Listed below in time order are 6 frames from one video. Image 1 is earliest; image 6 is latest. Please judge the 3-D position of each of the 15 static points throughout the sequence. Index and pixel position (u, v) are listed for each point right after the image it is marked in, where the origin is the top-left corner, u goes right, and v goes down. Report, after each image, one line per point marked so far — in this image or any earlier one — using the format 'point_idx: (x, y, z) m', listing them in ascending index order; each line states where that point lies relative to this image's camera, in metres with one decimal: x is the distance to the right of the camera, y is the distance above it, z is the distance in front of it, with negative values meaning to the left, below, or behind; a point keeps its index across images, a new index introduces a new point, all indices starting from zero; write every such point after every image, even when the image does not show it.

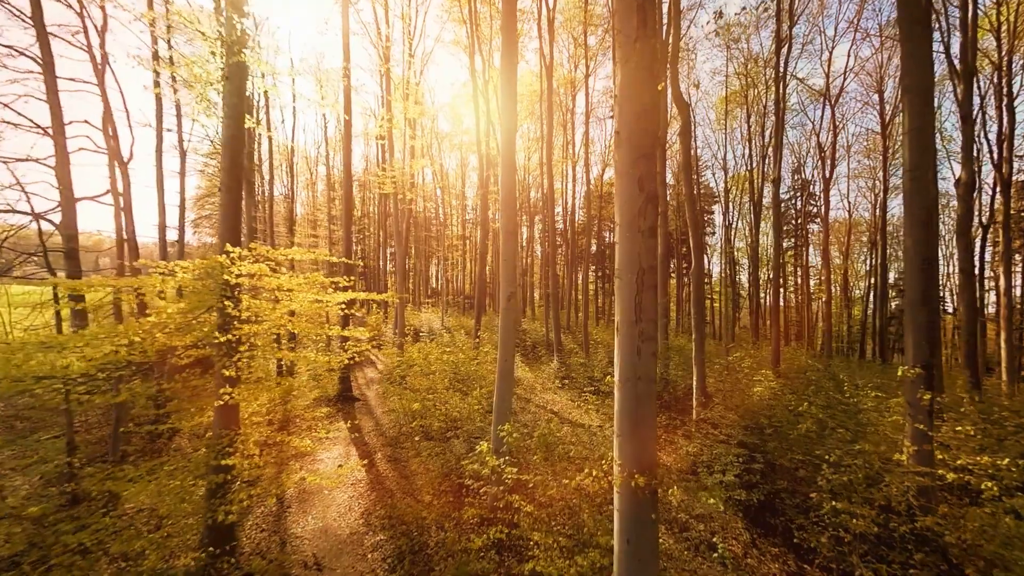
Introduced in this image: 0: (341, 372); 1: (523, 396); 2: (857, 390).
0: (-4.3, -2.1, +10.7) m
1: (+0.3, -2.9, +11.6) m
2: (+8.2, -2.5, +10.3) m
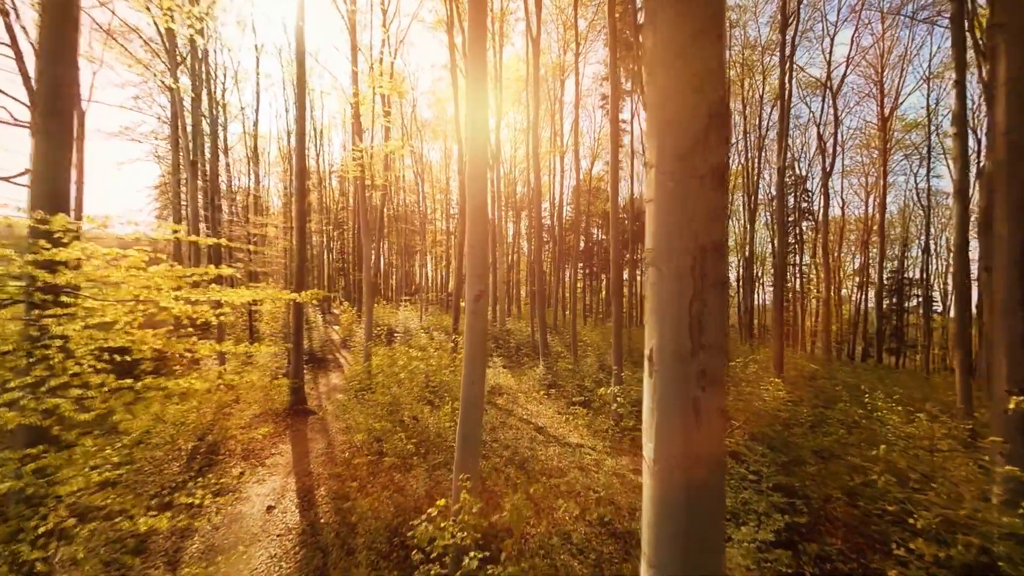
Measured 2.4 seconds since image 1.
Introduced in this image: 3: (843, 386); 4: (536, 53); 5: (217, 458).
0: (-4.7, -2.0, +9.2) m
1: (-0.2, -2.8, +10.2) m
2: (+7.8, -2.4, +9.2) m
3: (+8.6, -2.5, +11.3) m
4: (+1.0, +10.0, +18.5) m
5: (-4.7, -2.7, +6.8) m
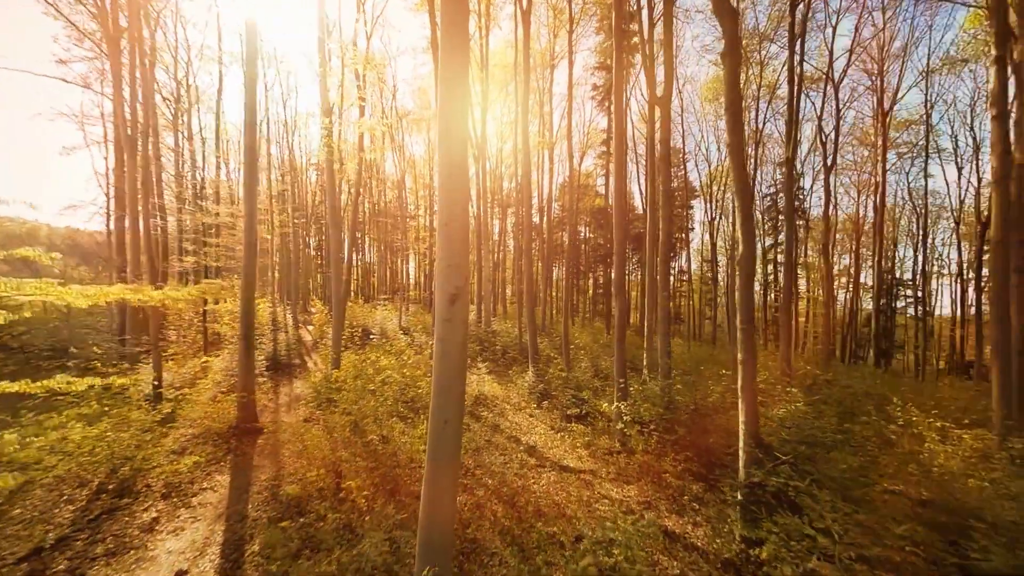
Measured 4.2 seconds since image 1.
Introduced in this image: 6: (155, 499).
0: (-4.9, -2.0, +7.8) m
1: (-0.5, -2.8, +9.0) m
2: (+7.5, -2.4, +8.3) m
3: (+8.3, -2.5, +10.3) m
4: (+0.5, +10.0, +17.3) m
5: (-4.8, -2.6, +5.4) m
6: (-4.6, -2.7, +5.5) m
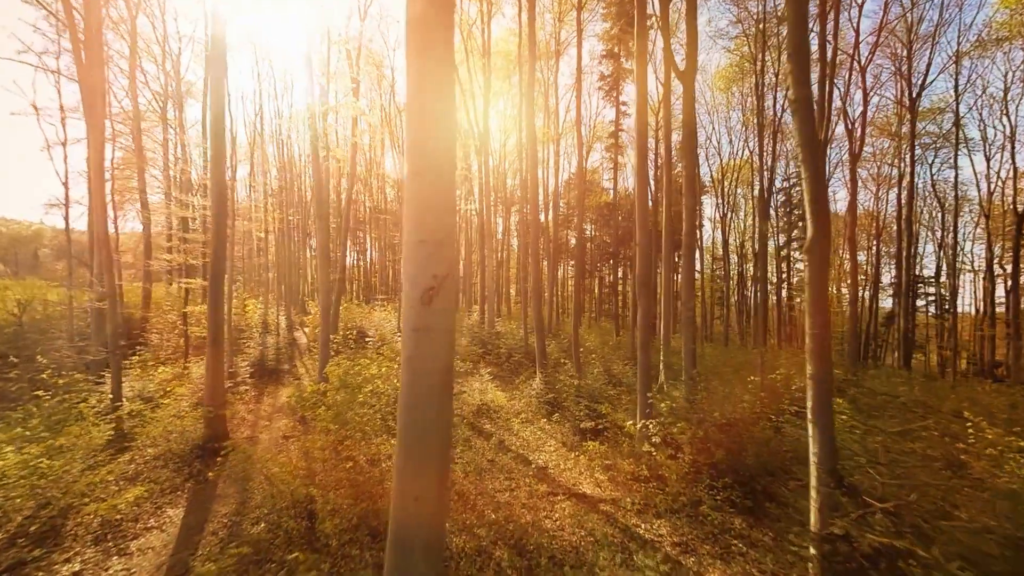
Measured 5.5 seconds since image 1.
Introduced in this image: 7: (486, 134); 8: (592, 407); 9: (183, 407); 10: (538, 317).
0: (-4.8, -1.9, +6.8) m
1: (-0.3, -2.8, +8.0) m
2: (+7.7, -2.4, +7.2) m
3: (+8.4, -2.4, +9.2) m
4: (+0.7, +10.1, +16.3) m
5: (-4.7, -2.6, +4.4) m
6: (-4.5, -2.7, +4.5) m
7: (-1.1, +6.6, +18.4) m
8: (+1.7, -2.5, +9.0) m
9: (-6.1, -2.2, +8.0) m
10: (+0.7, -0.8, +11.3) m
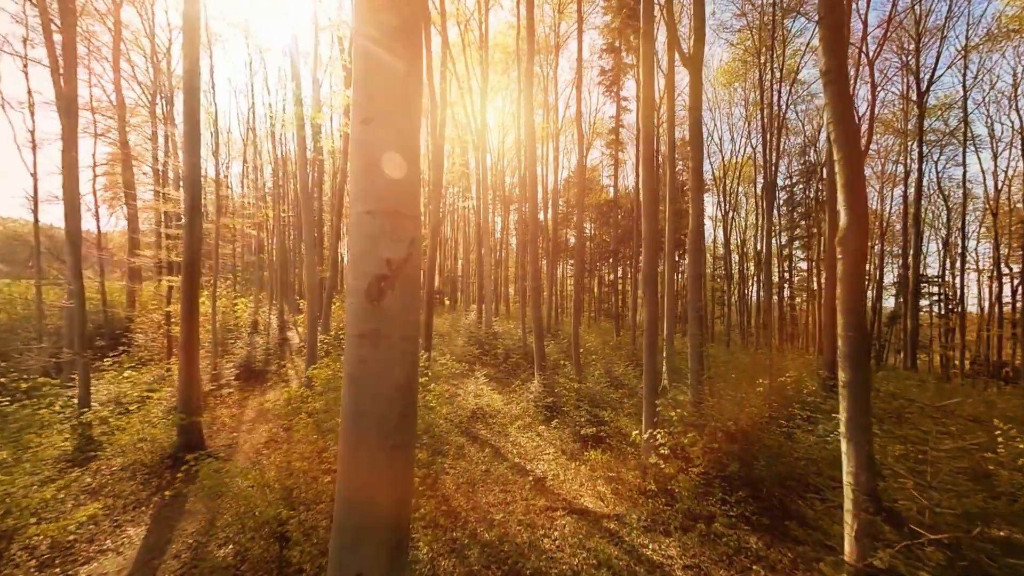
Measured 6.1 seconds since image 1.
0: (-4.9, -1.9, +6.3) m
1: (-0.4, -2.7, +7.5) m
2: (+7.6, -2.3, +6.7) m
3: (+8.4, -2.4, +8.7) m
4: (+0.6, +10.1, +15.8) m
5: (-4.8, -2.6, +4.0) m
6: (-4.5, -2.6, +4.0) m
7: (-1.2, +6.7, +17.9) m
8: (+1.6, -2.5, +8.5) m
9: (-6.2, -2.2, +7.5) m
10: (+0.6, -0.7, +10.8) m
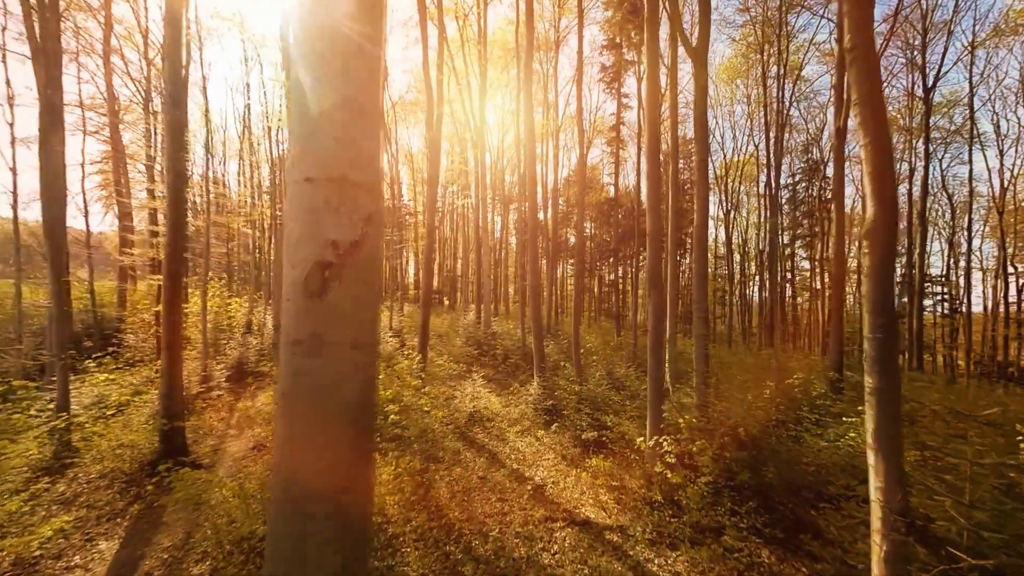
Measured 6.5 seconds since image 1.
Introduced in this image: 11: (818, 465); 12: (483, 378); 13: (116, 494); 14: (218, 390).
0: (-4.9, -1.9, +6.0) m
1: (-0.4, -2.7, +7.2) m
2: (+7.6, -2.3, +6.4) m
3: (+8.4, -2.4, +8.5) m
4: (+0.6, +10.1, +15.5) m
5: (-4.8, -2.6, +3.7) m
6: (-4.6, -2.6, +3.7) m
7: (-1.2, +6.7, +17.6) m
8: (+1.6, -2.5, +8.2) m
9: (-6.2, -2.1, +7.2) m
10: (+0.6, -0.7, +10.5) m
11: (+3.9, -2.2, +5.4) m
12: (-0.8, -2.4, +11.5) m
13: (-5.0, -2.6, +5.4) m
14: (-7.0, -2.4, +10.2) m
